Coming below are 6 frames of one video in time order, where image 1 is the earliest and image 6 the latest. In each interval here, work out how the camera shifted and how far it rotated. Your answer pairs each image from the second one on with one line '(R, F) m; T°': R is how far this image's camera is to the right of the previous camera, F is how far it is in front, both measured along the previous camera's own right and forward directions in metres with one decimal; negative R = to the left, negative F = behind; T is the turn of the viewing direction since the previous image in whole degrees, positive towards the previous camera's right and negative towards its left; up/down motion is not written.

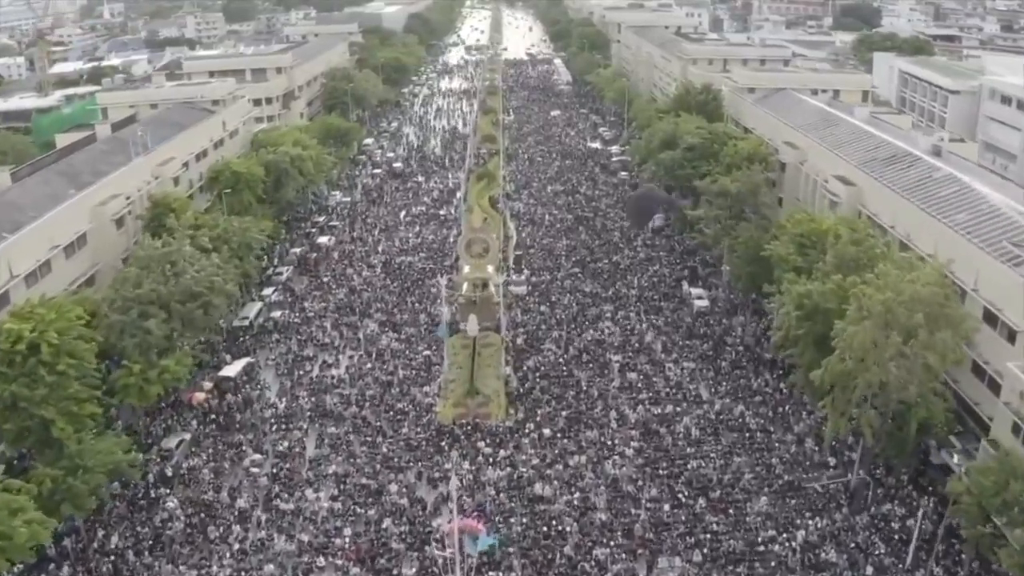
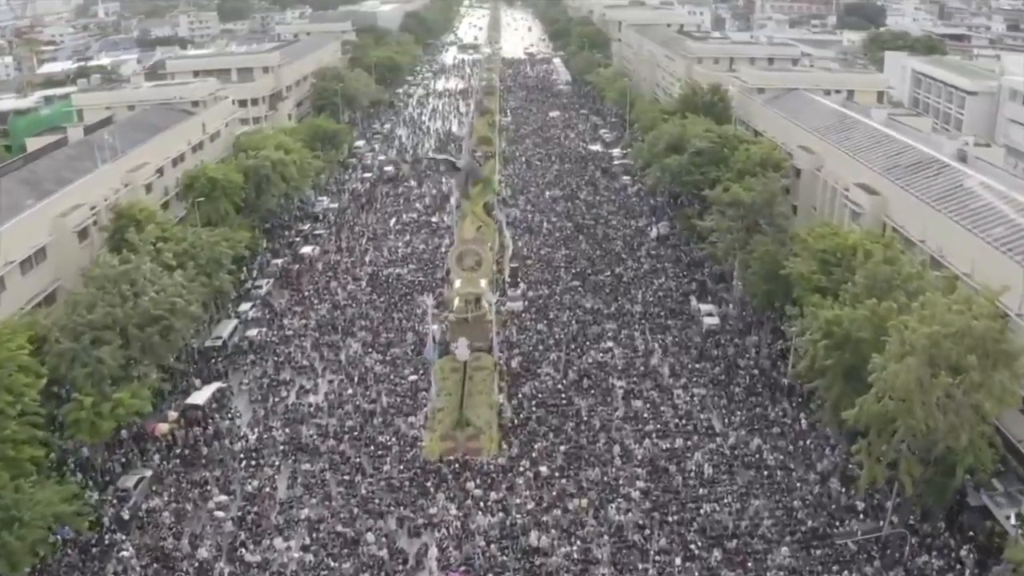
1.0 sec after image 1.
(+0.2, +3.0) m; 0°
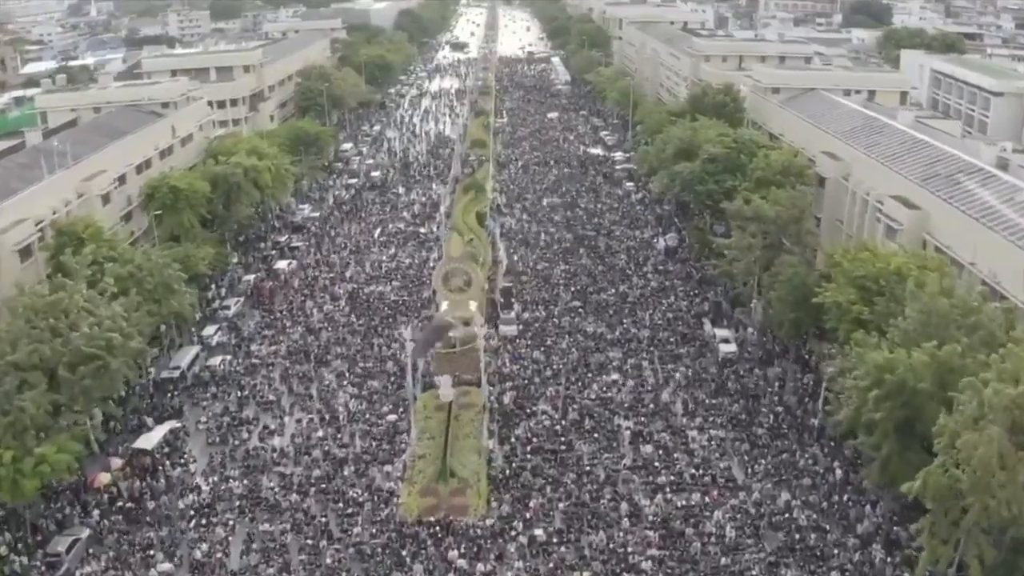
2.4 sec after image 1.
(+0.2, +4.0) m; 0°
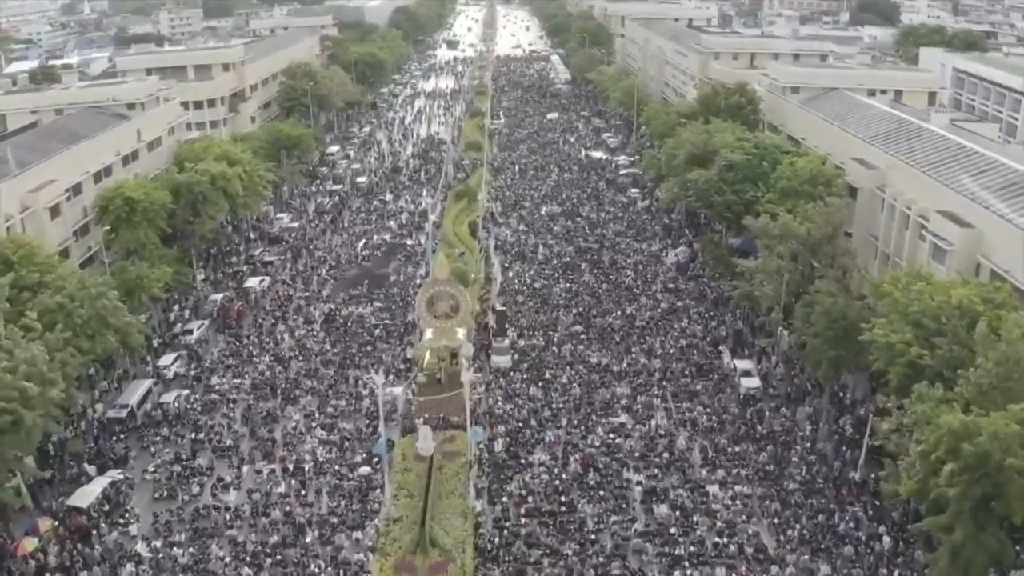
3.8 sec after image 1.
(+0.2, +4.0) m; 0°
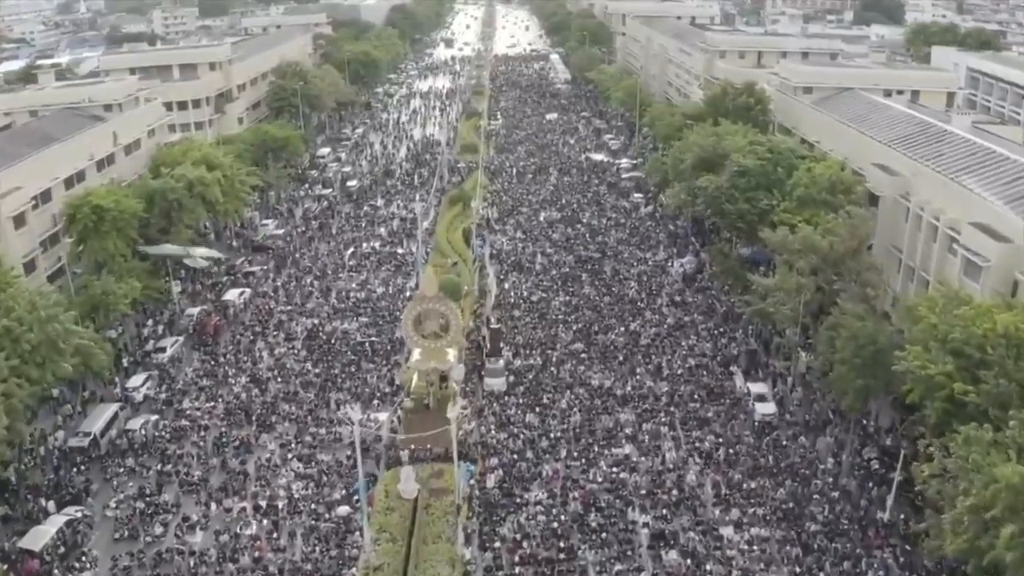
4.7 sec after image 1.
(+0.2, +2.3) m; 0°
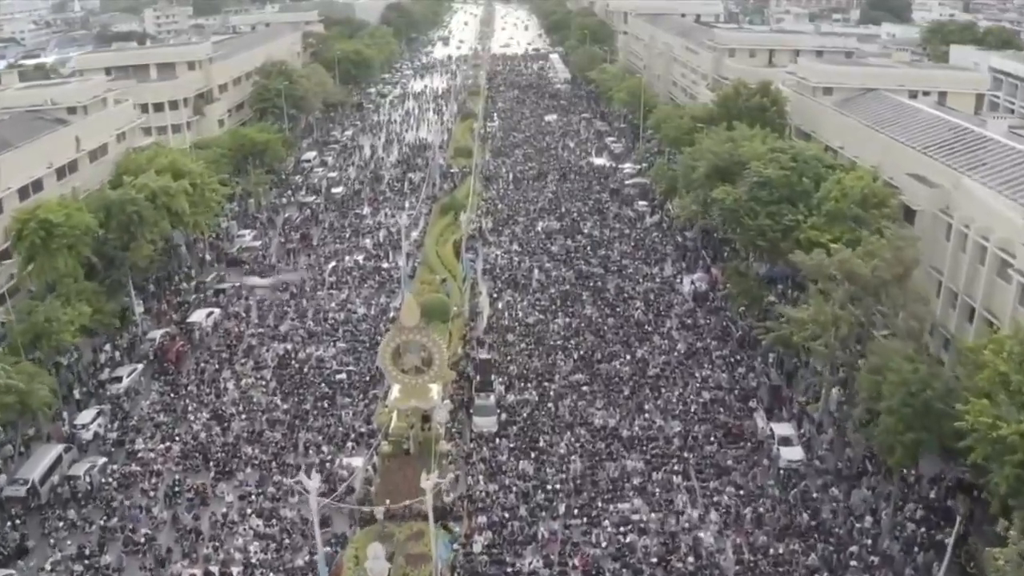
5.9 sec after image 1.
(+0.2, +3.2) m; 0°
